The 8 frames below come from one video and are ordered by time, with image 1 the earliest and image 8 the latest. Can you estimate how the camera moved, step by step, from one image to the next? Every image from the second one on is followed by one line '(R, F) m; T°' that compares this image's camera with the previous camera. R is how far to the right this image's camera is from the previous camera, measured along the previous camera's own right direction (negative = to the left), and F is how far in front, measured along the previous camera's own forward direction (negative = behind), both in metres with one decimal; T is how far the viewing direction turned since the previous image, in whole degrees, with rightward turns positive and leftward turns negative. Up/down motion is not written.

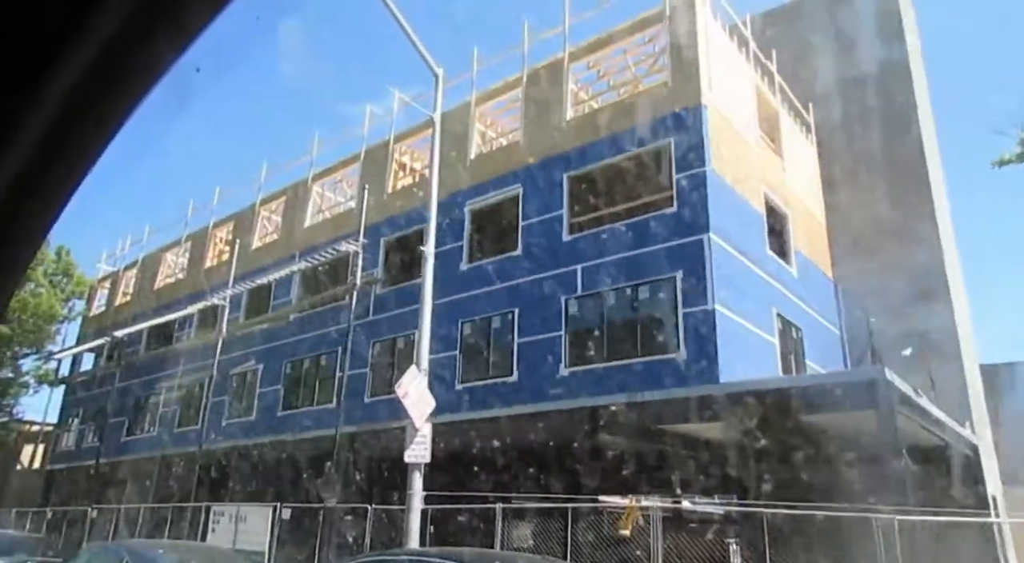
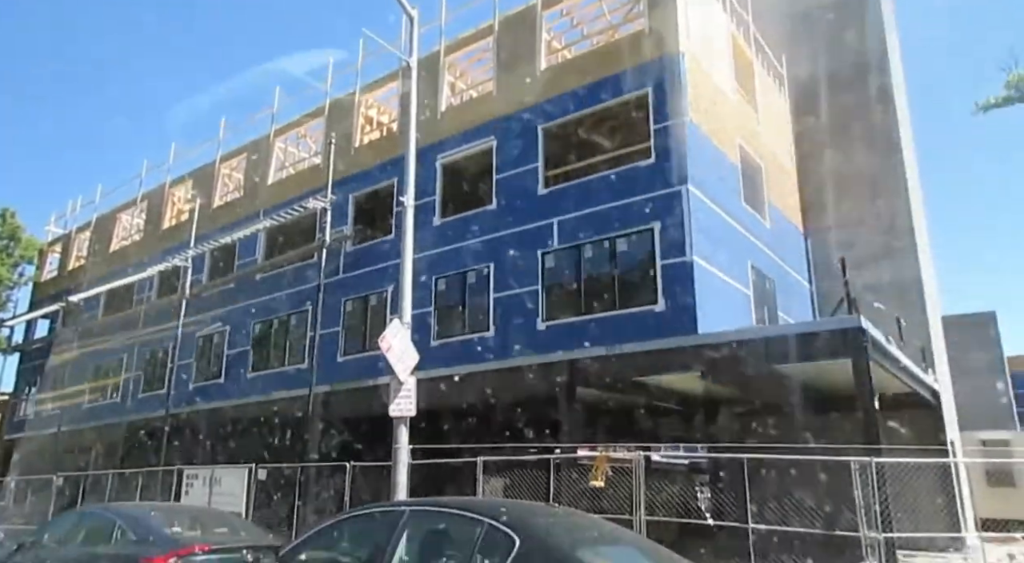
(-0.3, +0.2) m; +3°
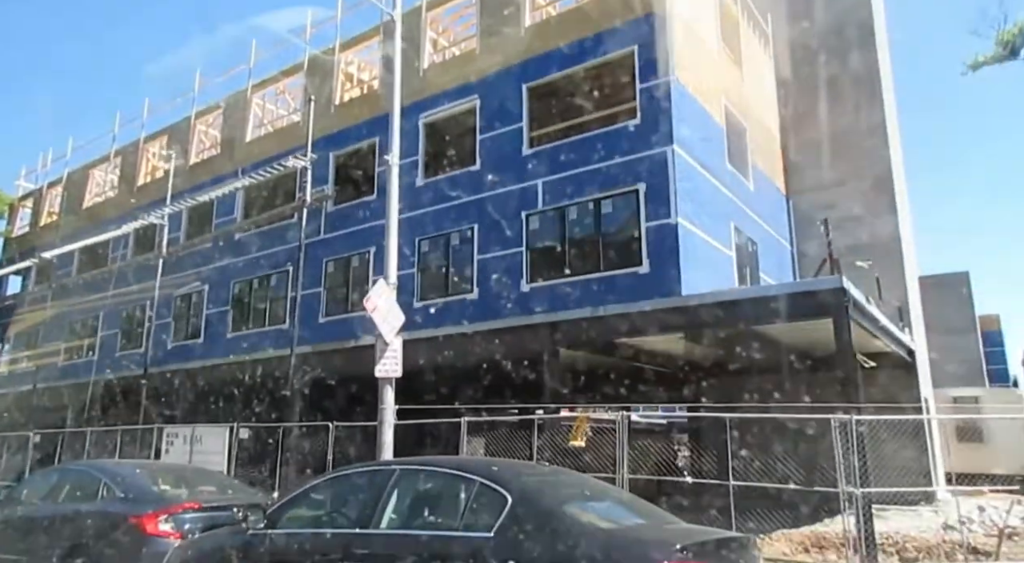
(-0.1, 0.0) m; +2°
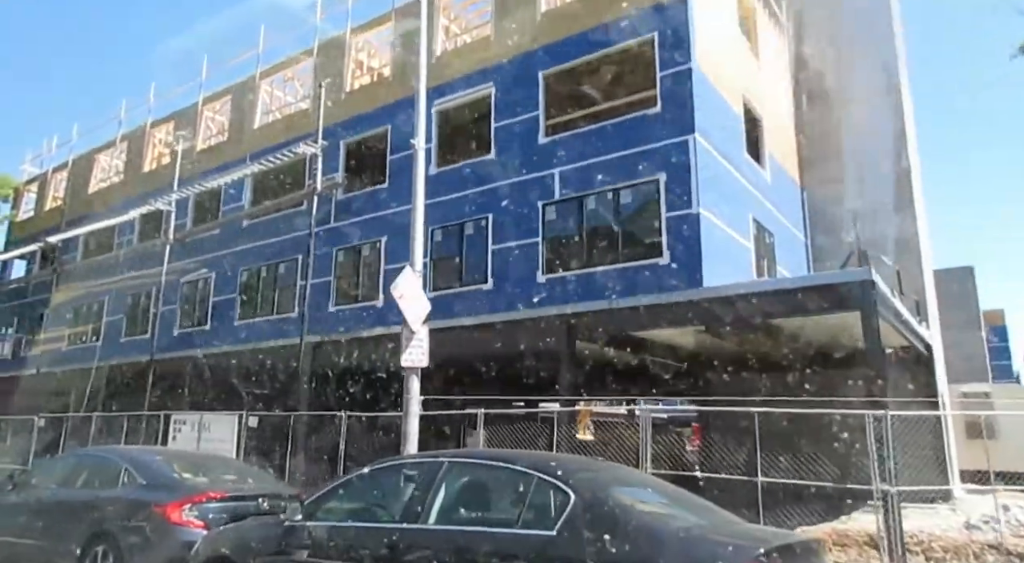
(-0.4, +0.2) m; 0°
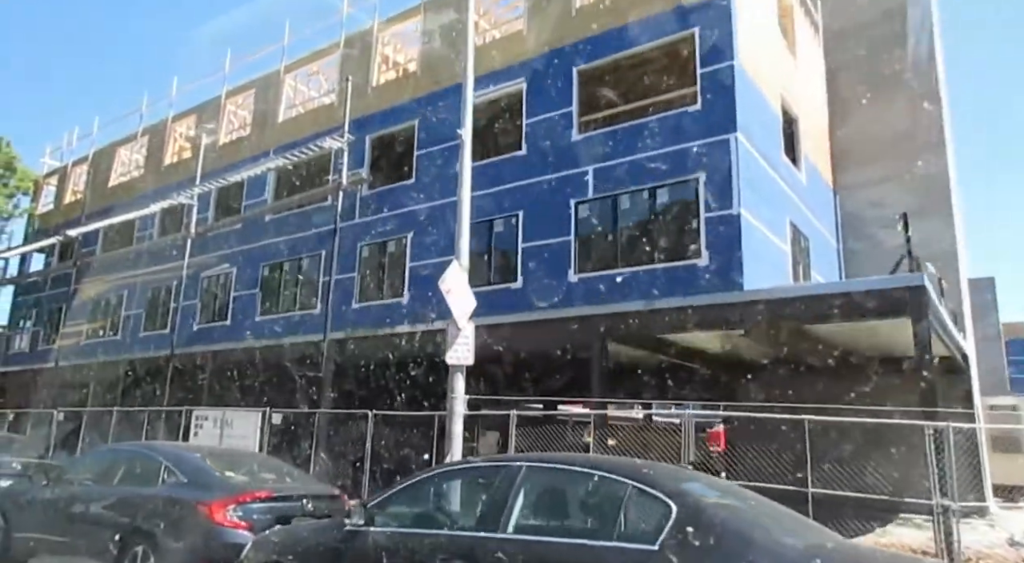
(-0.5, +0.3) m; -1°
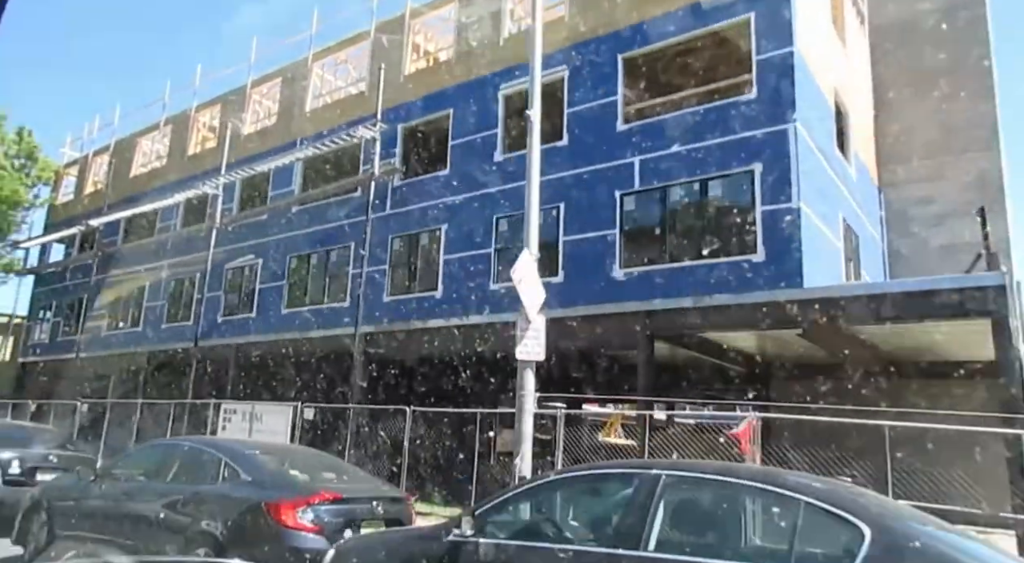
(-0.7, +0.5) m; -1°
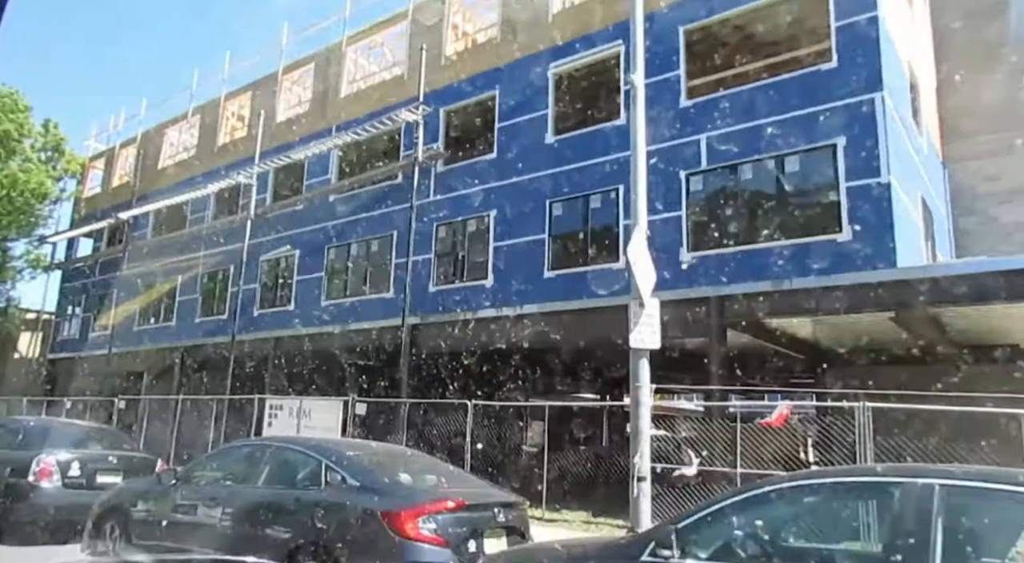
(-0.9, +0.7) m; -1°
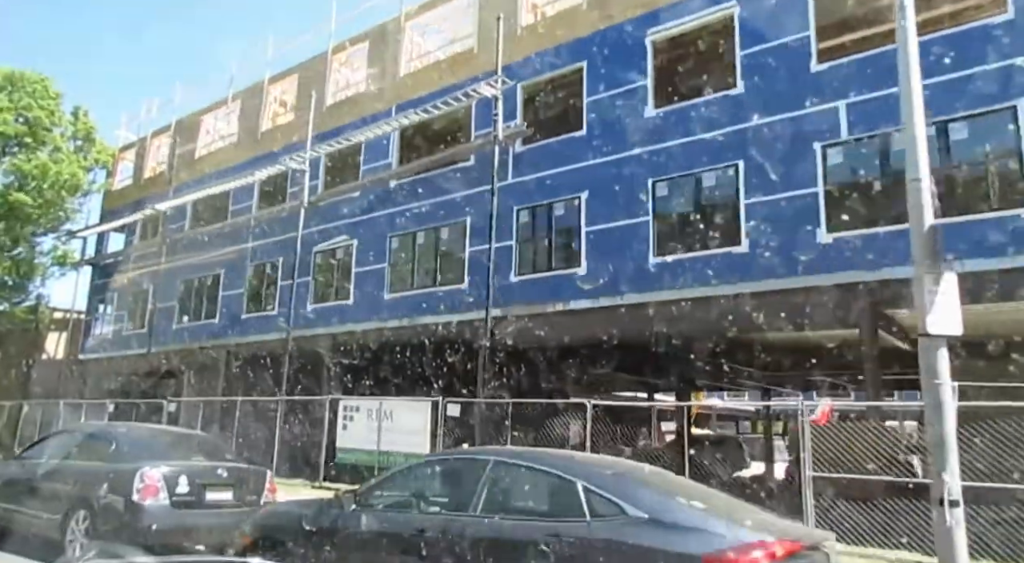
(-1.9, +1.5) m; 0°
